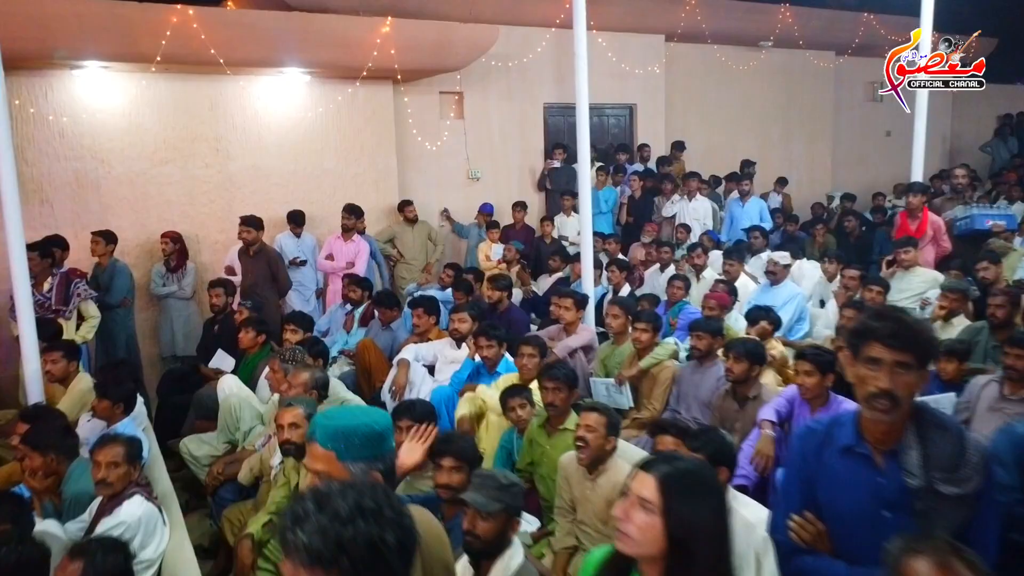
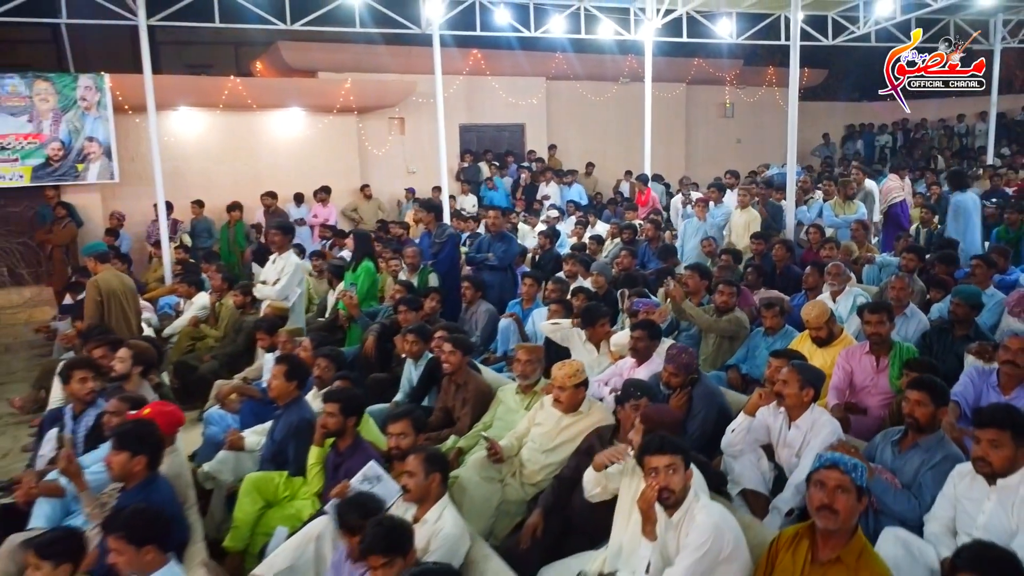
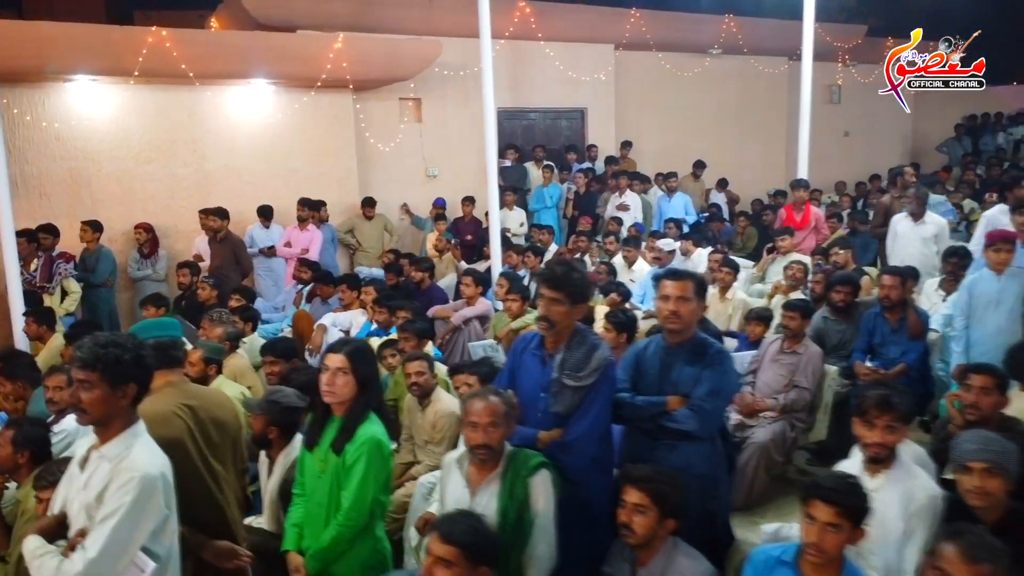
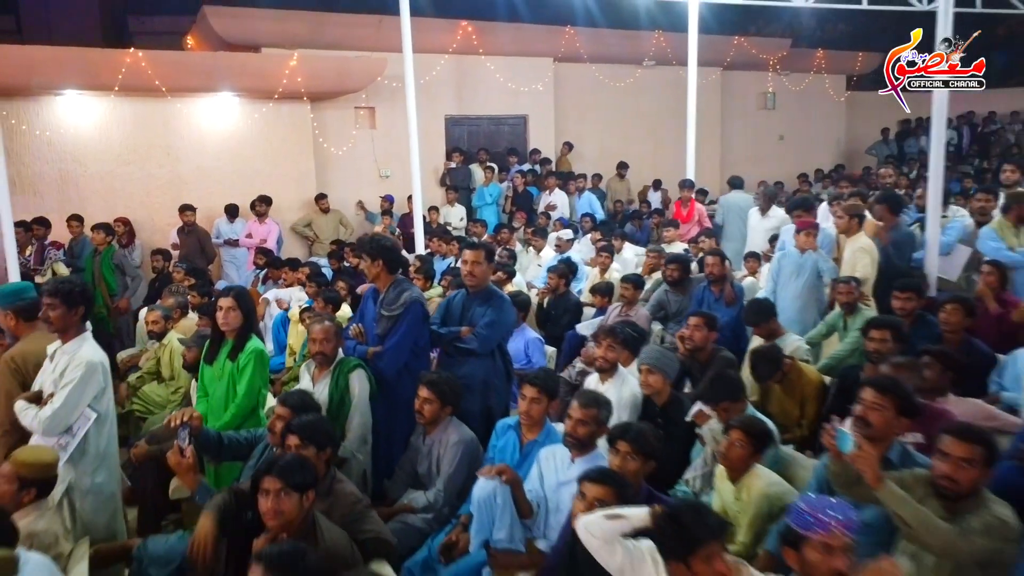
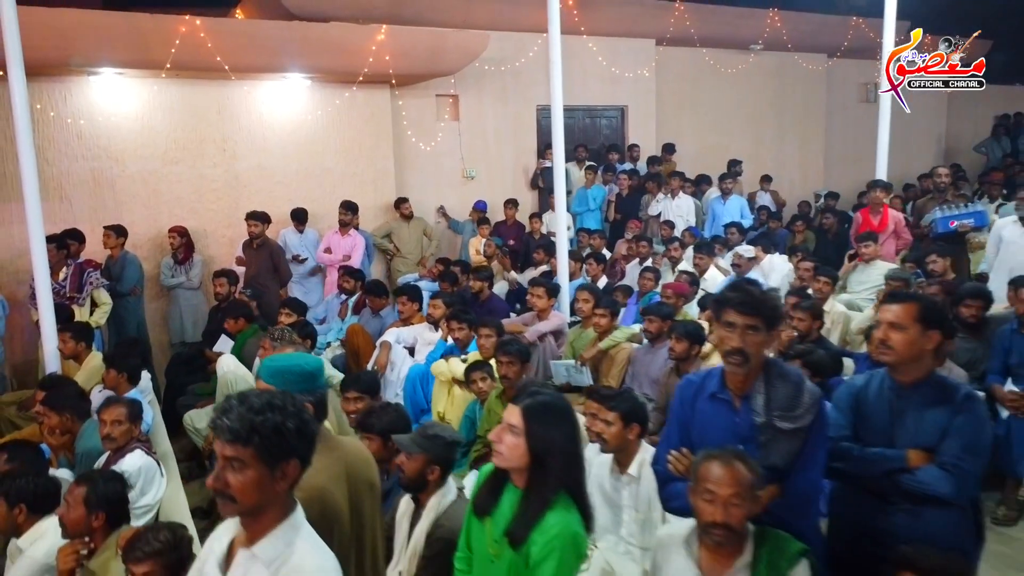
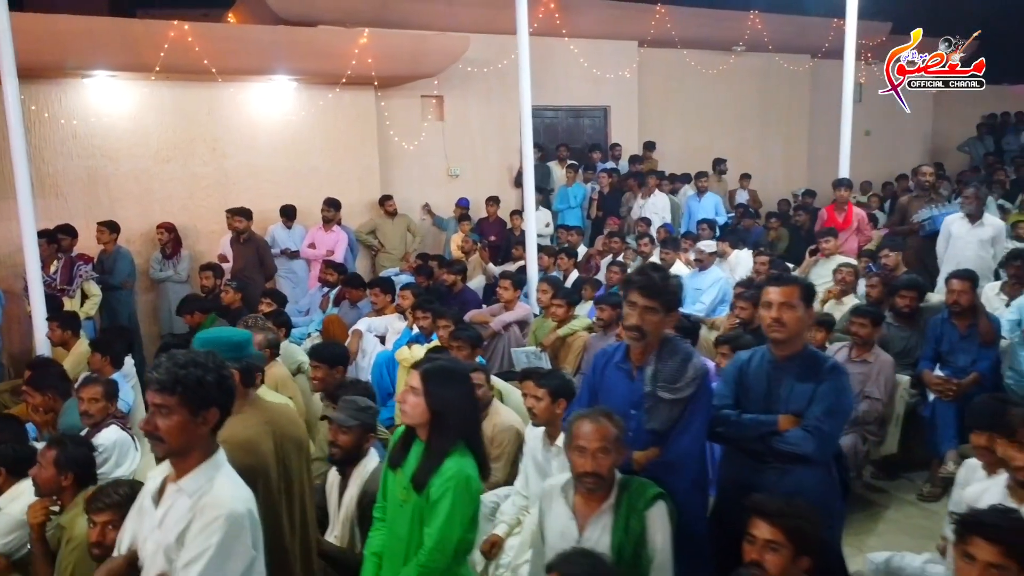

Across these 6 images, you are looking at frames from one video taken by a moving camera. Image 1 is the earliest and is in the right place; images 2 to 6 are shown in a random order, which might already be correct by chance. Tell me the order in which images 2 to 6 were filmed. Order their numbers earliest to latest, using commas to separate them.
5, 6, 3, 4, 2
